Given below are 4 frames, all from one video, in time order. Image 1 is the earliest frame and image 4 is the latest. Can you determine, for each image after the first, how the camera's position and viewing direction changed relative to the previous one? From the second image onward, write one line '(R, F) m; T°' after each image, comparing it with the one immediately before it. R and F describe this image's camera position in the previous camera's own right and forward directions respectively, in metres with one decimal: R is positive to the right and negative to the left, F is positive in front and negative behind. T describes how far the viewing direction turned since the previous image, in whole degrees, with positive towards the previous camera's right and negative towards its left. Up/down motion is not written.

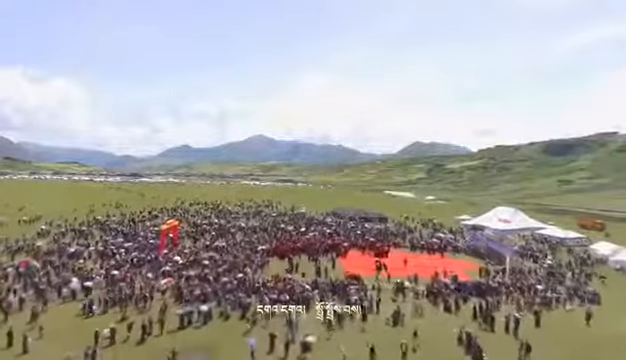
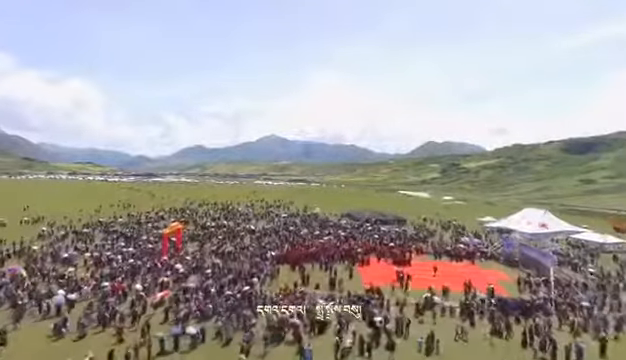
(-0.3, +5.4) m; -2°
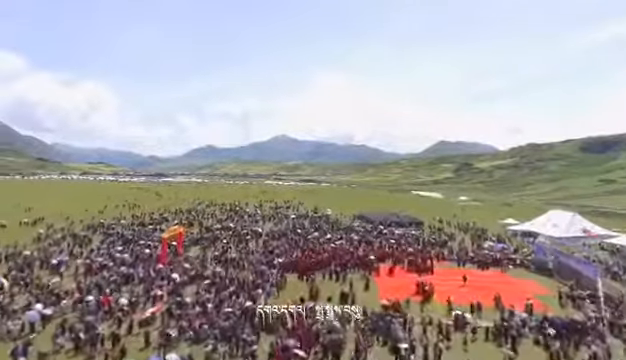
(-0.1, +5.0) m; -1°
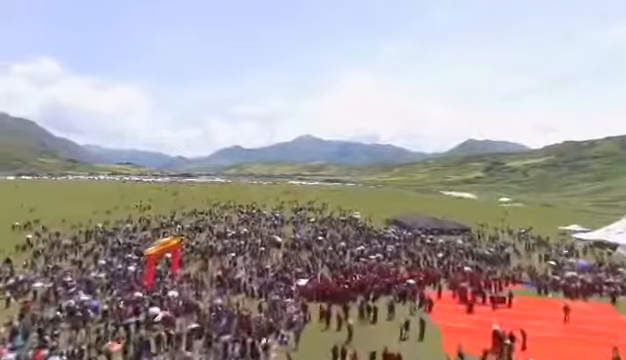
(-0.5, +12.4) m; -3°
